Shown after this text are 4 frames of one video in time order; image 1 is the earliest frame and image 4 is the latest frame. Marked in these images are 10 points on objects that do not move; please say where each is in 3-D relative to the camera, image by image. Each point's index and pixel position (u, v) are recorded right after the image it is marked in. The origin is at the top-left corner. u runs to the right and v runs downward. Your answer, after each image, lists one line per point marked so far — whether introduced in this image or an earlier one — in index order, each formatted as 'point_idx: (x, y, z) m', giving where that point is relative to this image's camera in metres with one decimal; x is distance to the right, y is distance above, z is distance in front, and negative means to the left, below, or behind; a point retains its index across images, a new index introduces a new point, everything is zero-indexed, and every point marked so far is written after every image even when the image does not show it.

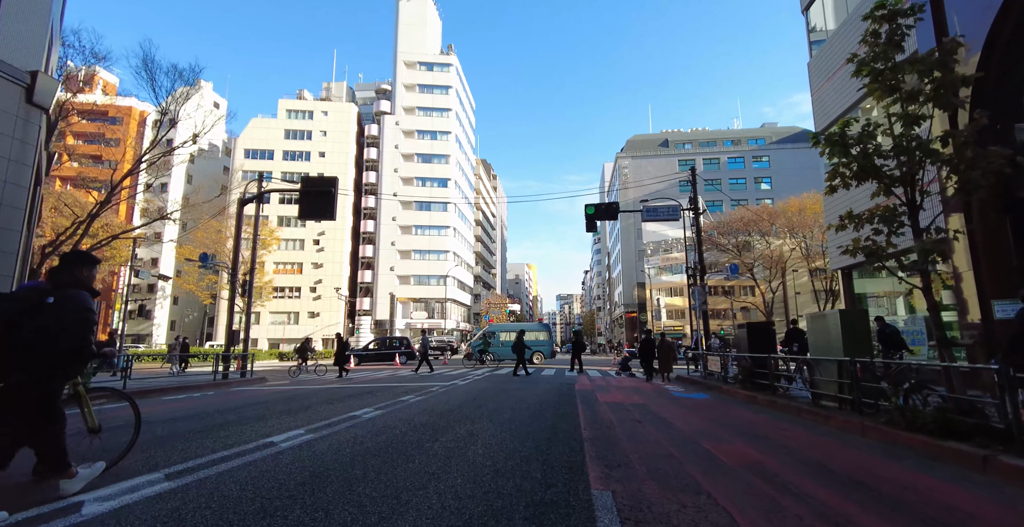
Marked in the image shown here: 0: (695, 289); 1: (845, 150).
0: (+6.0, -0.8, +15.1) m
1: (+3.8, +1.3, +5.4) m
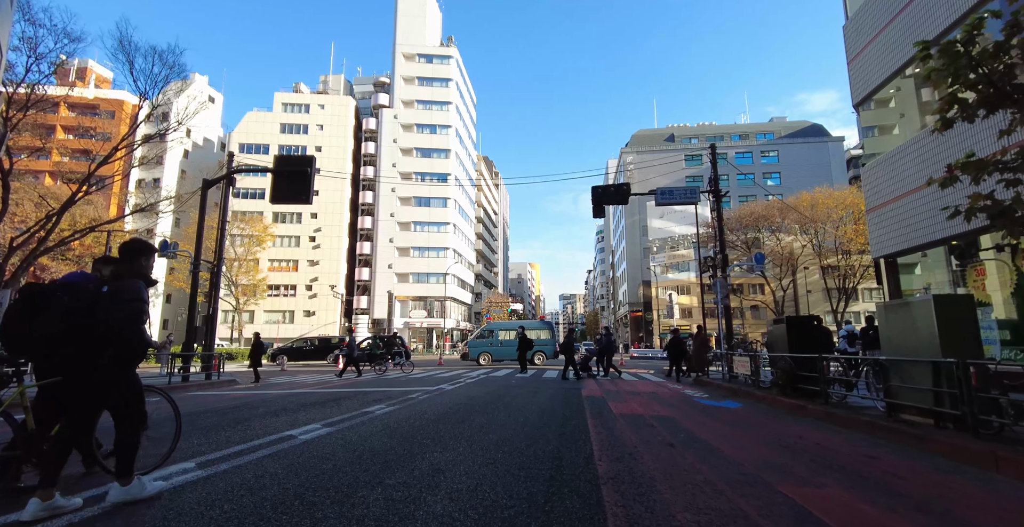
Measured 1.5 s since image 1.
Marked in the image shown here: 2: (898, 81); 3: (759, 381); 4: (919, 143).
0: (+5.9, -0.5, +13.5) m
1: (+3.7, +1.6, +3.8) m
2: (+9.7, +4.5, +12.0) m
3: (+5.1, -2.4, +9.8) m
4: (+9.5, +2.8, +11.2) m
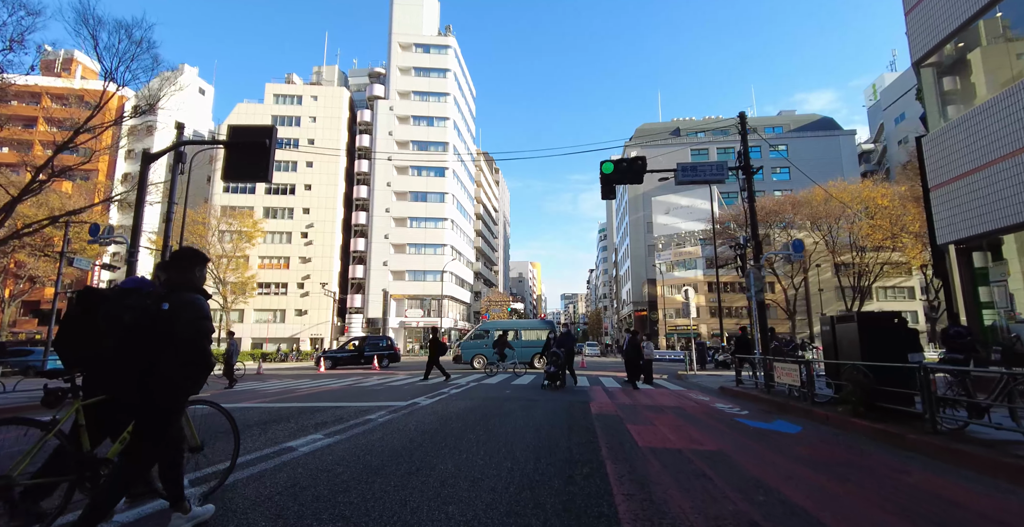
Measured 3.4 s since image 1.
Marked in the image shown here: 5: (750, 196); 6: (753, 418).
0: (+5.8, -0.2, +11.5) m
1: (+3.5, +1.8, +1.8) m
2: (+9.6, +4.8, +10.0) m
3: (+5.0, -2.2, +7.8) m
4: (+9.4, +3.0, +9.2) m
5: (+5.8, +1.7, +11.6) m
6: (+3.9, -2.5, +7.7) m
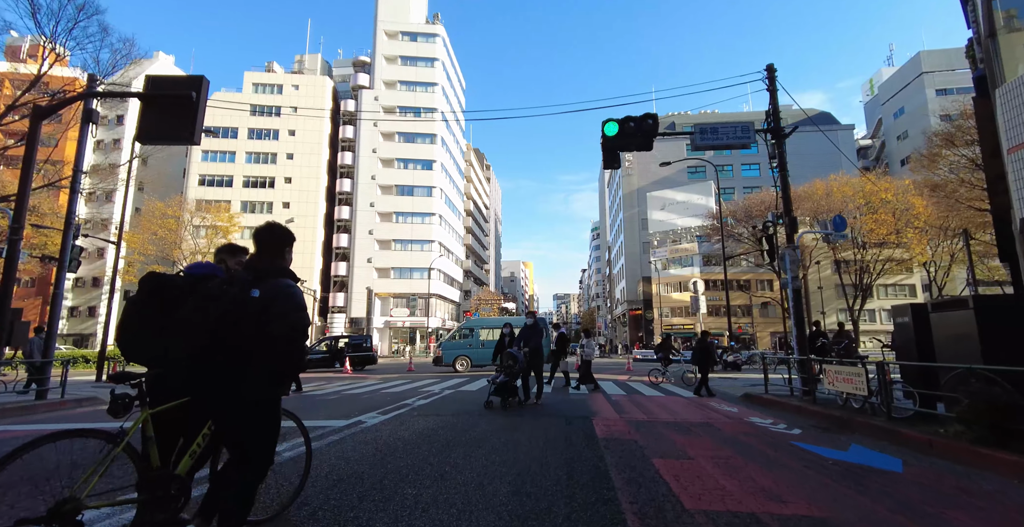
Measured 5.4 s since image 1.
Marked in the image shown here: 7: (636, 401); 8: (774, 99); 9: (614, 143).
0: (+5.5, +0.2, +9.6) m
1: (+3.3, +2.2, -0.1) m
2: (+9.2, +5.2, +8.1) m
3: (+4.7, -1.8, +5.9) m
4: (+9.1, +3.4, +7.3) m
5: (+5.5, +2.0, +9.7) m
6: (+3.6, -2.1, +5.7) m
7: (+2.2, -2.4, +8.5) m
8: (+5.4, +3.4, +9.8) m
9: (+2.1, +2.5, +9.7) m
